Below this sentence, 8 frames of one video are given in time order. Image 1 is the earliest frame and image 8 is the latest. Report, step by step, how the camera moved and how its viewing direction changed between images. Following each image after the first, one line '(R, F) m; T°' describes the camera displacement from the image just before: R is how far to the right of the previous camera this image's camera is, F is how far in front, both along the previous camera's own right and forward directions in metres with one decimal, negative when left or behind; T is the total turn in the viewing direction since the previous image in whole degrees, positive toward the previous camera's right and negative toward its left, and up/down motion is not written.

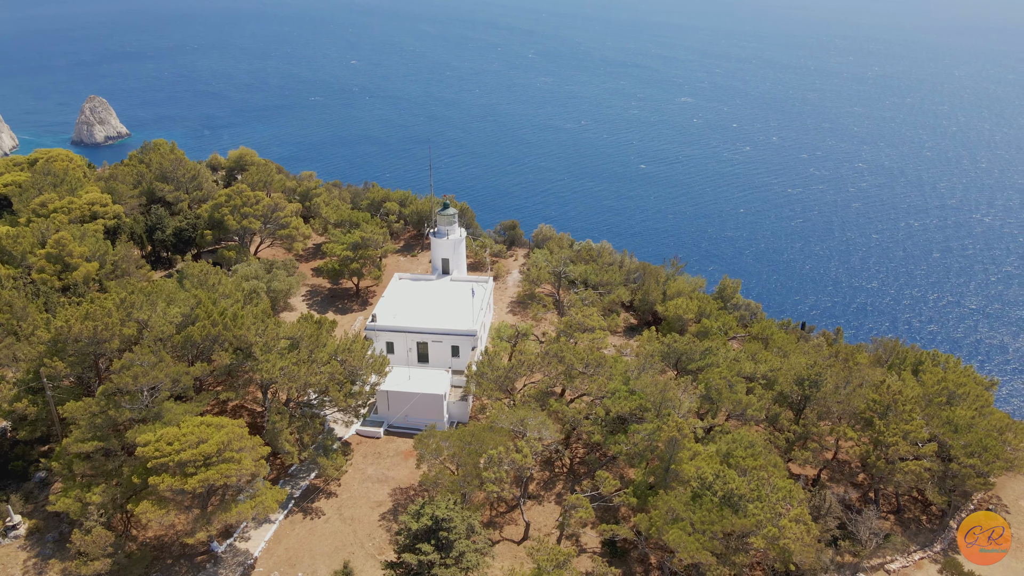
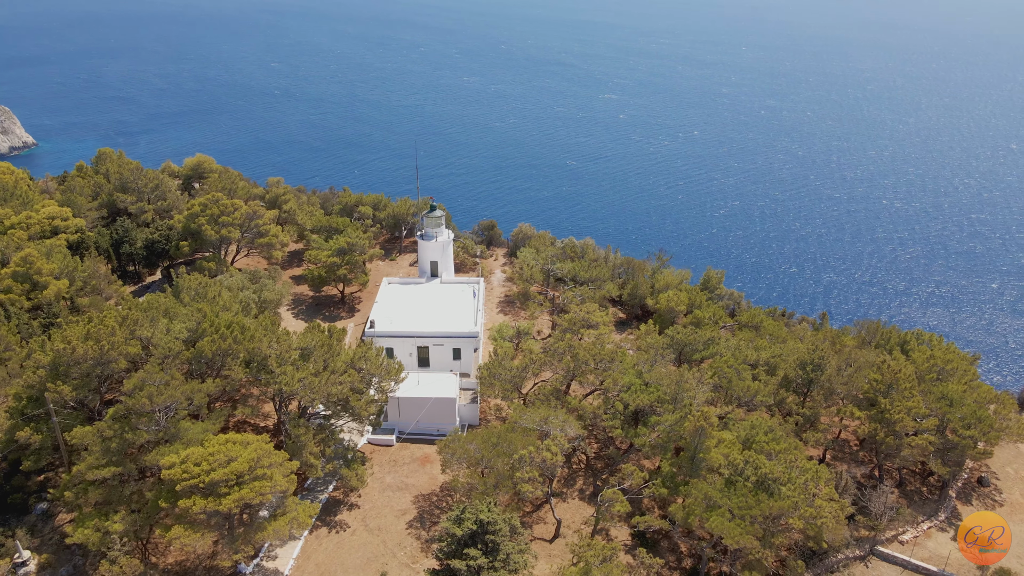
(-3.0, +0.1) m; +5°
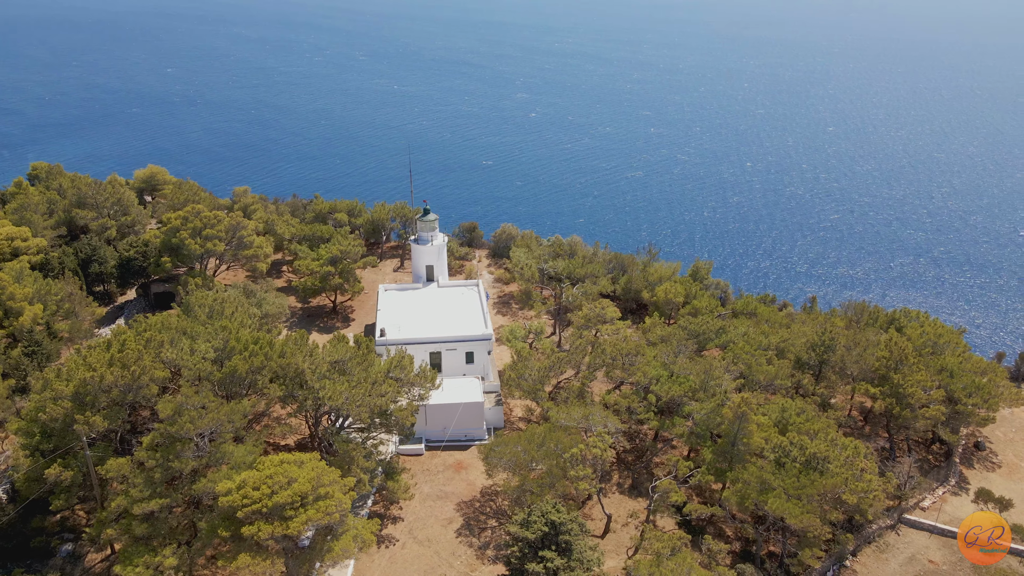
(-4.1, +0.3) m; +6°
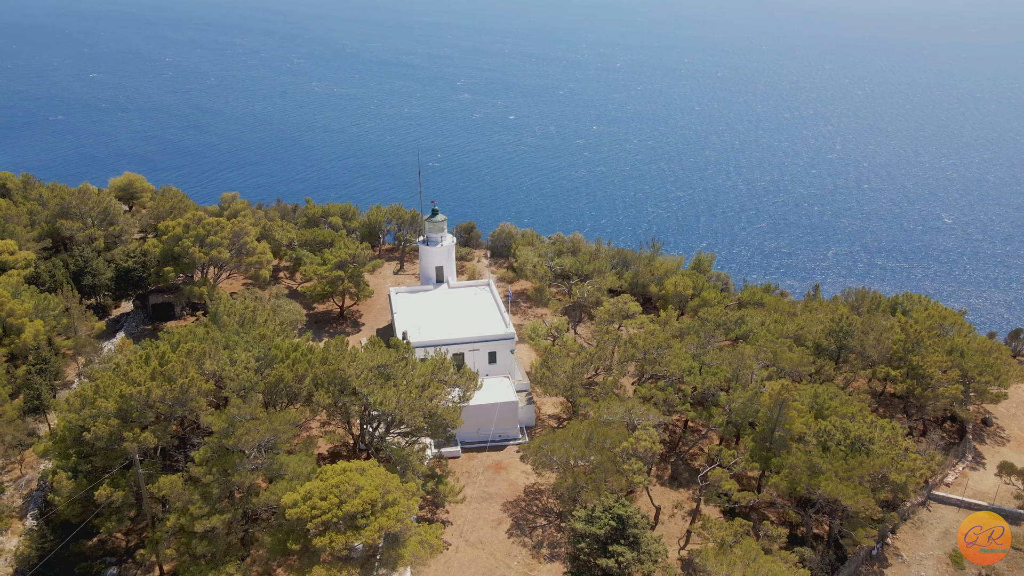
(-3.3, +0.2) m; +4°
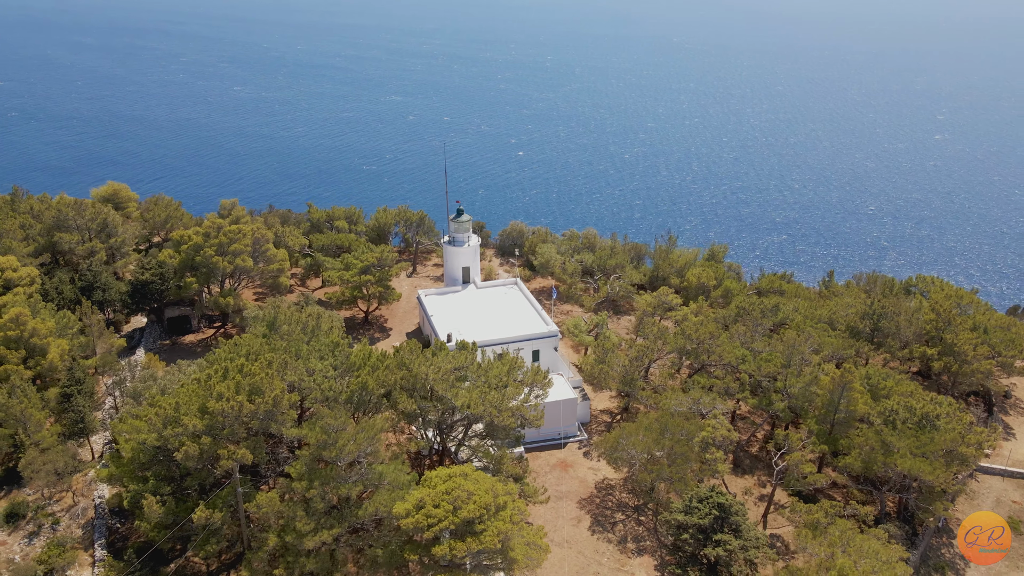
(-4.6, +0.4) m; +5°
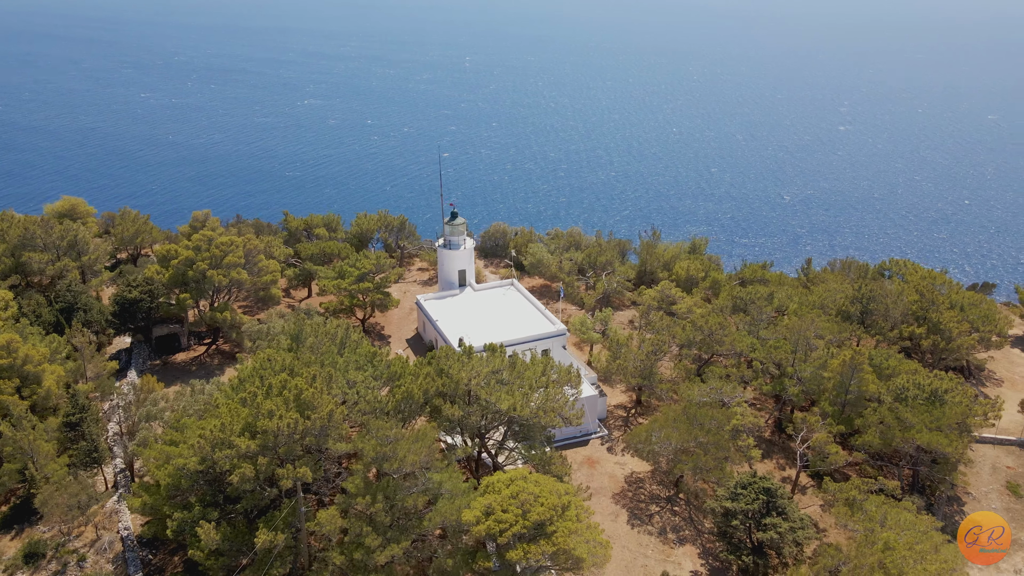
(-3.4, +0.2) m; +6°
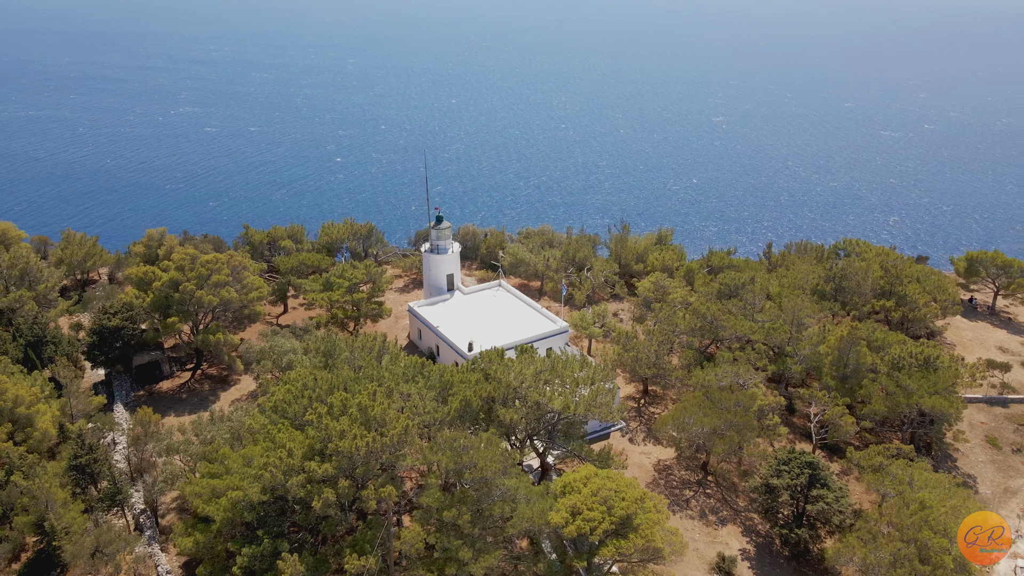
(-4.5, +0.4) m; +8°
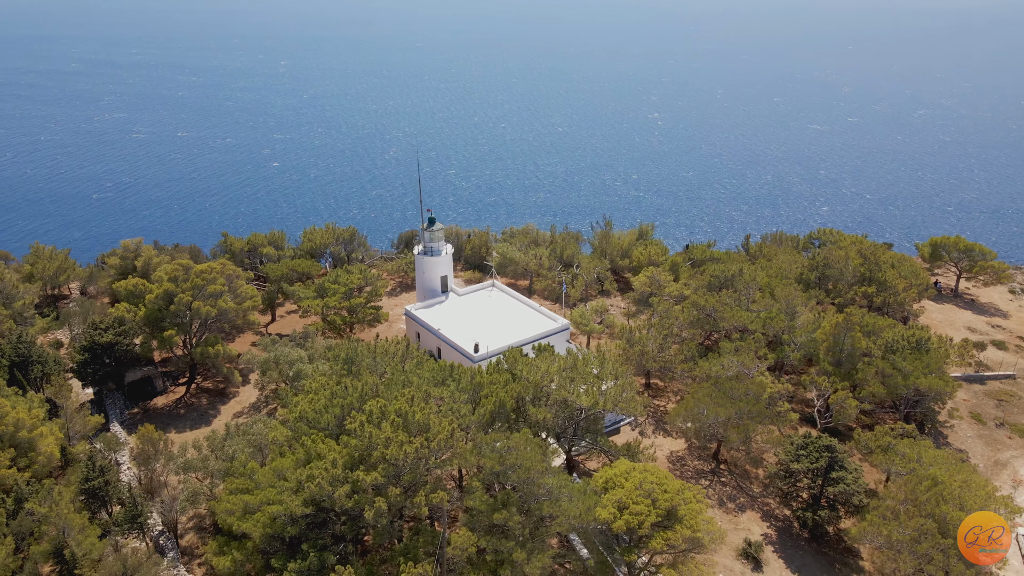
(-2.5, +0.1) m; +4°
